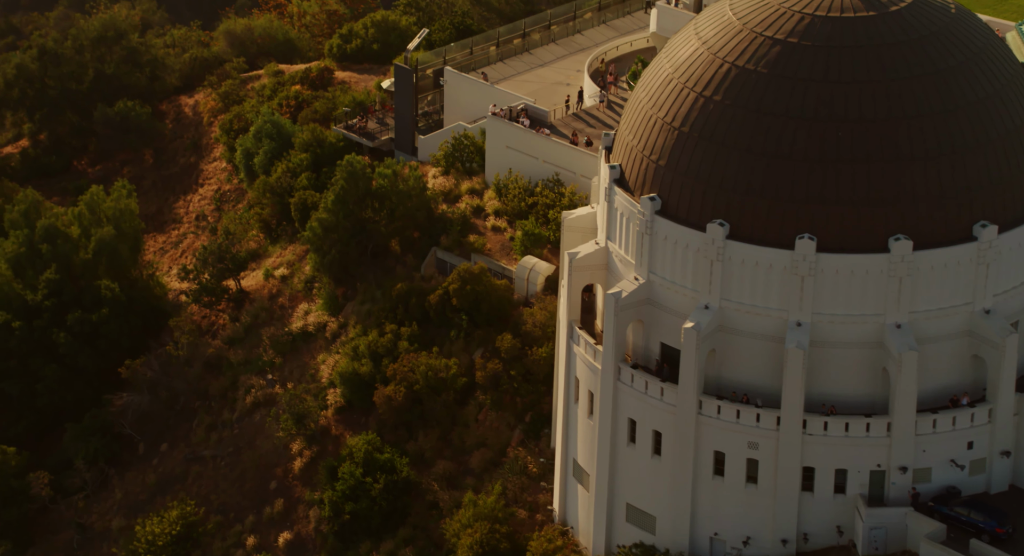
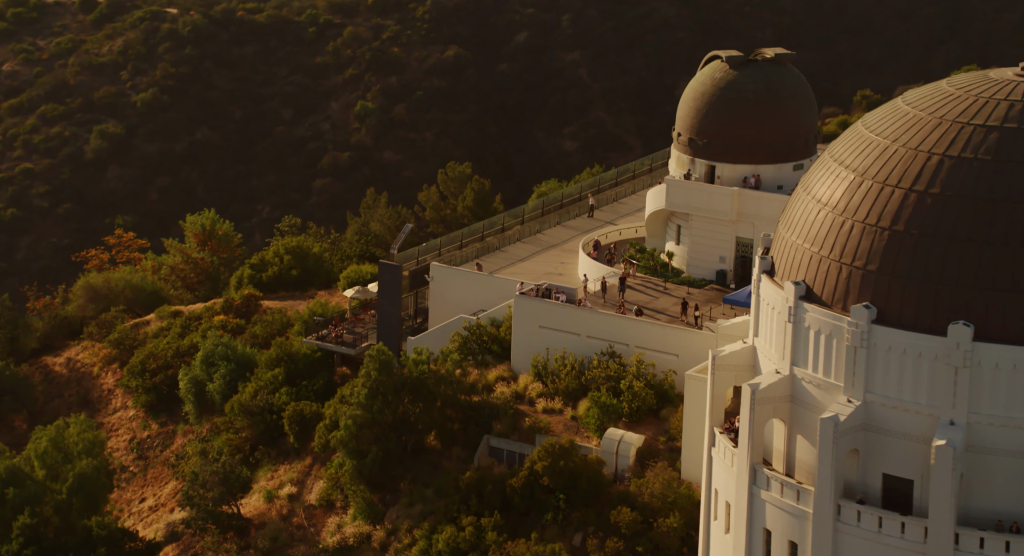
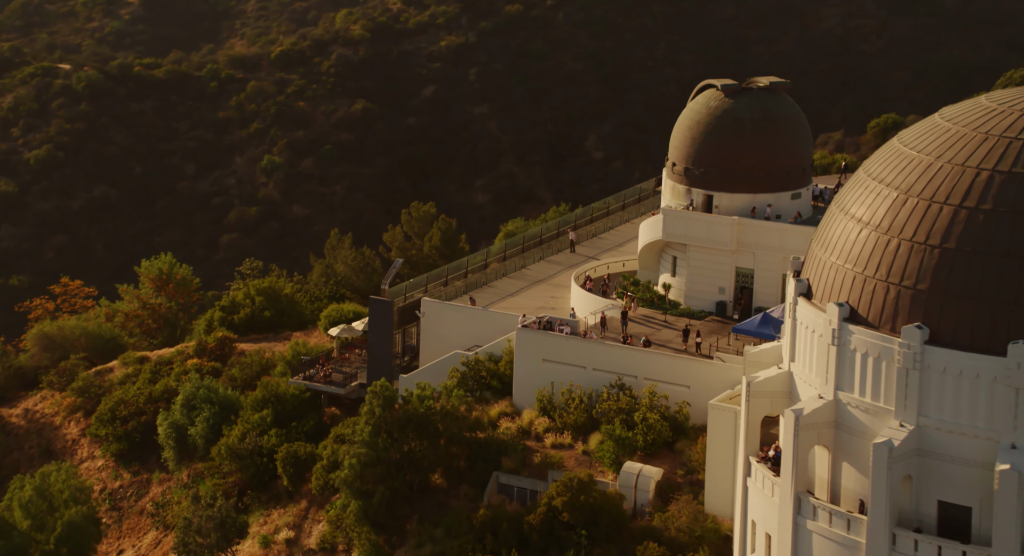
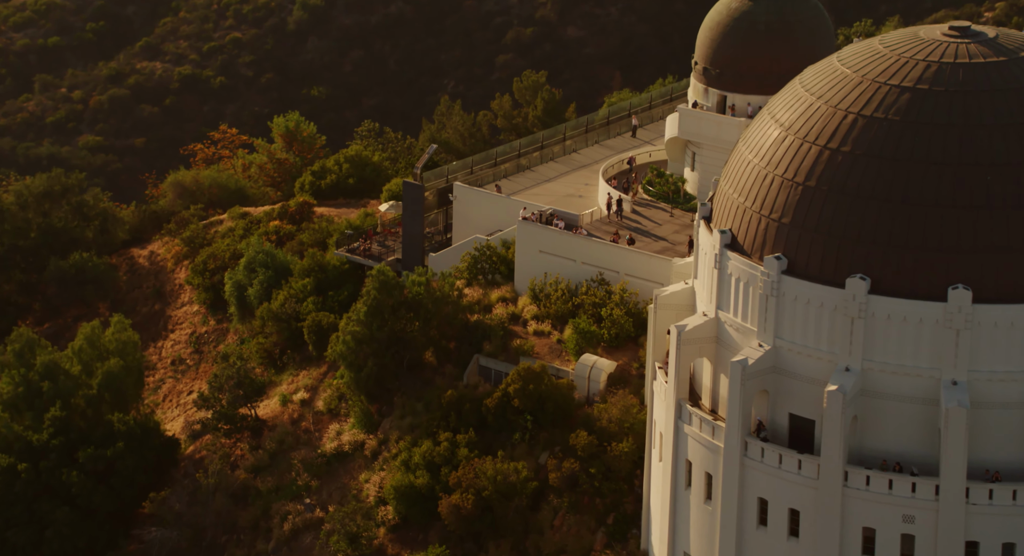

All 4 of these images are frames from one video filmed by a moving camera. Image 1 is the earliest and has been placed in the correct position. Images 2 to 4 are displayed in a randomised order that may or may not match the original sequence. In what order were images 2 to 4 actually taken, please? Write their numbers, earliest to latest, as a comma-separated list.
4, 2, 3
